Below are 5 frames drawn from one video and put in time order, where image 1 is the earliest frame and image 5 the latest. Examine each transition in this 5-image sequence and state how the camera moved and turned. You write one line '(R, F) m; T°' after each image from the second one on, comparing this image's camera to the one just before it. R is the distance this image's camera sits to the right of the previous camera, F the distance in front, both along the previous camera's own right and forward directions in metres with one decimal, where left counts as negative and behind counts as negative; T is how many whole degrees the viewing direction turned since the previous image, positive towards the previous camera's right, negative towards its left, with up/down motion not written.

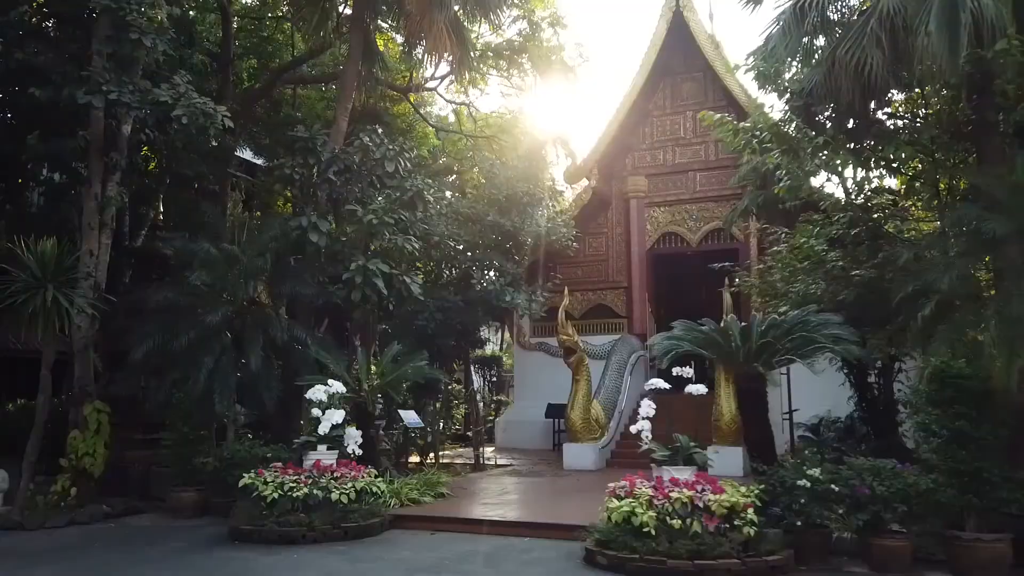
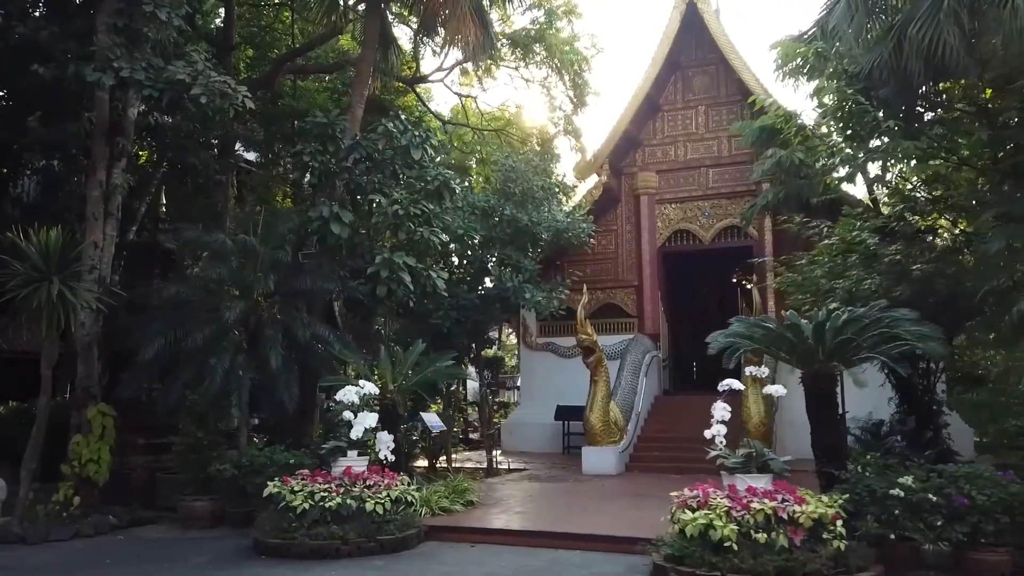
(-0.5, +0.5) m; +1°
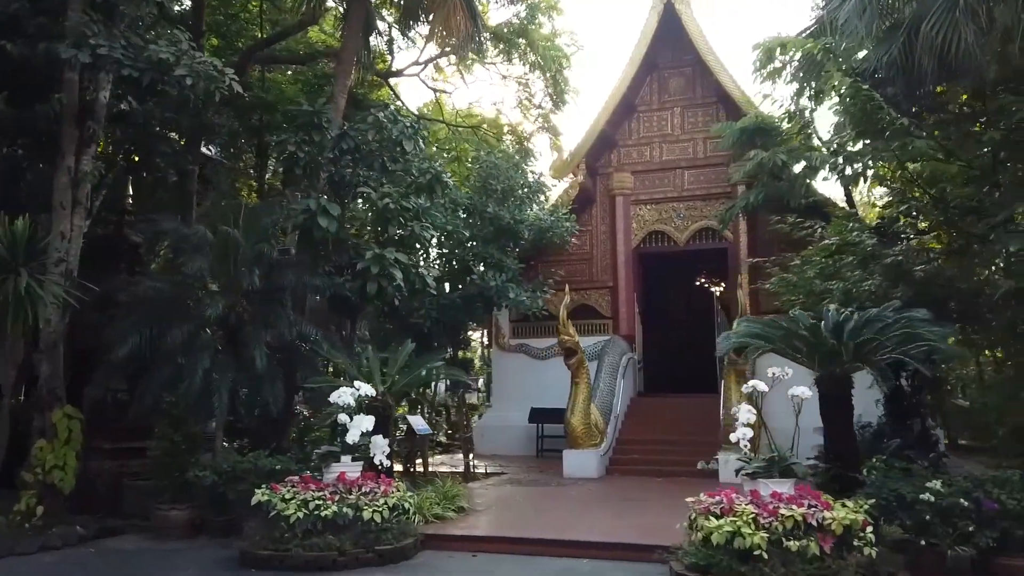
(-0.4, +0.3) m; +3°
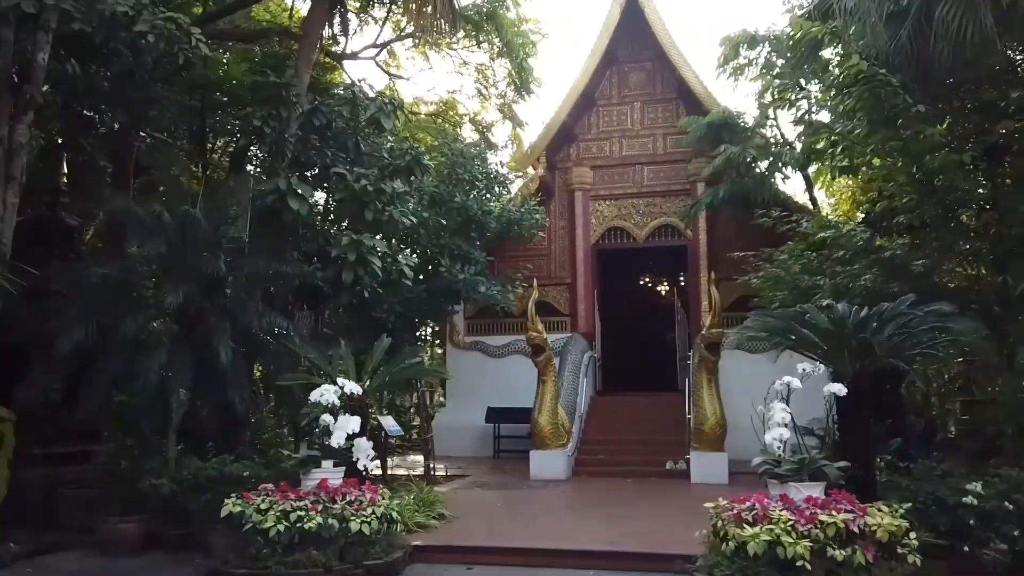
(-0.5, +0.5) m; +5°
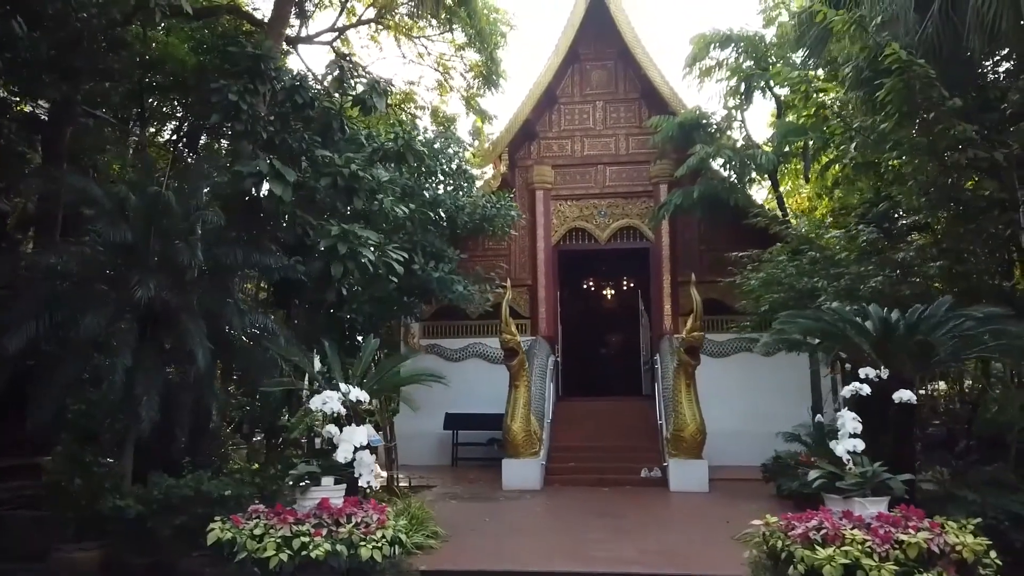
(-0.6, +0.6) m; +5°
